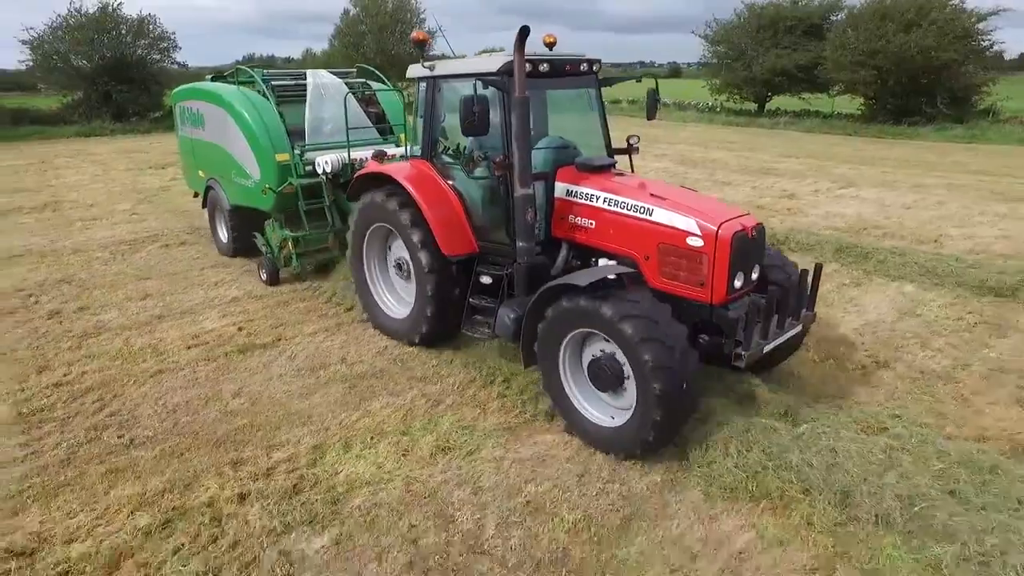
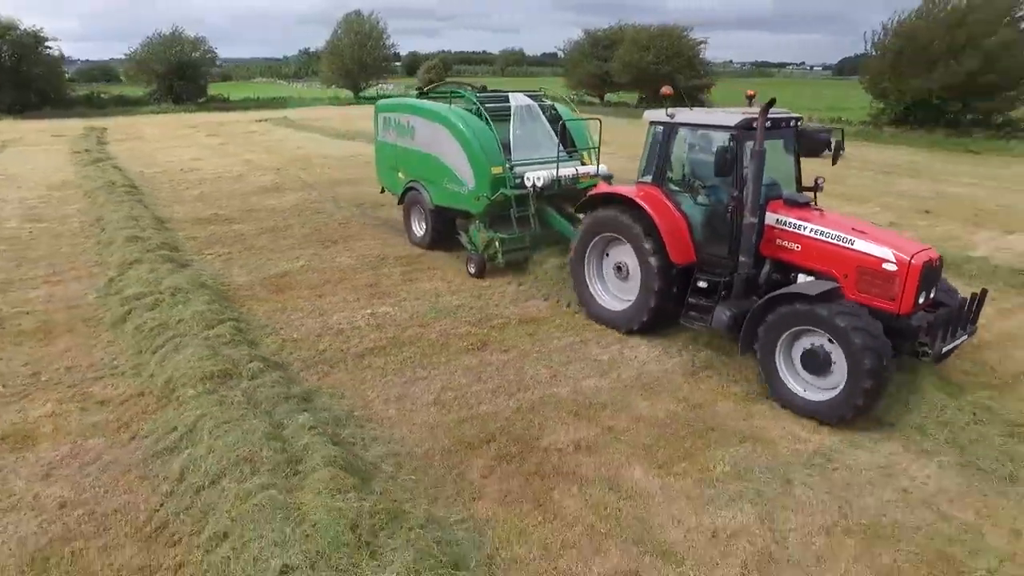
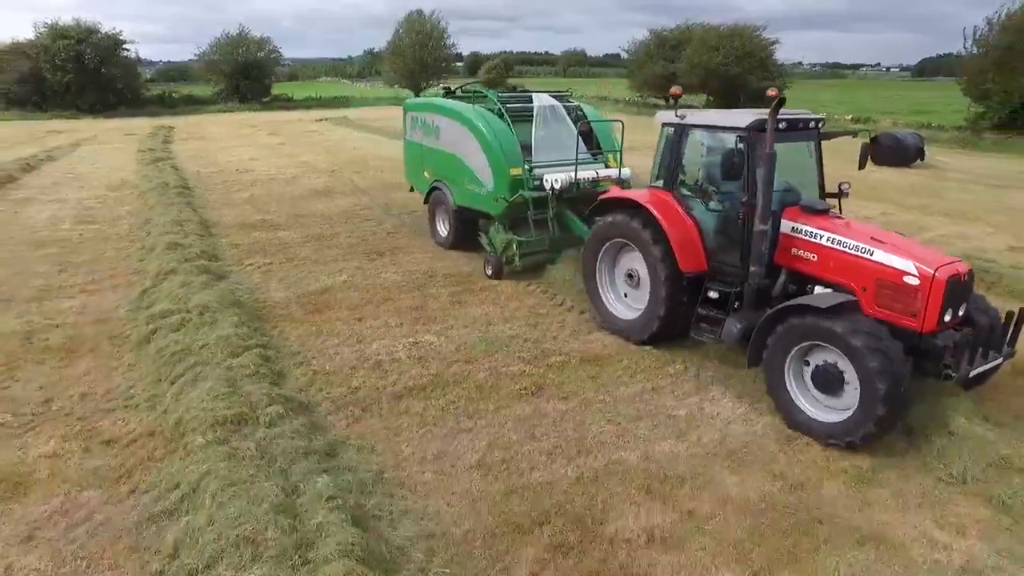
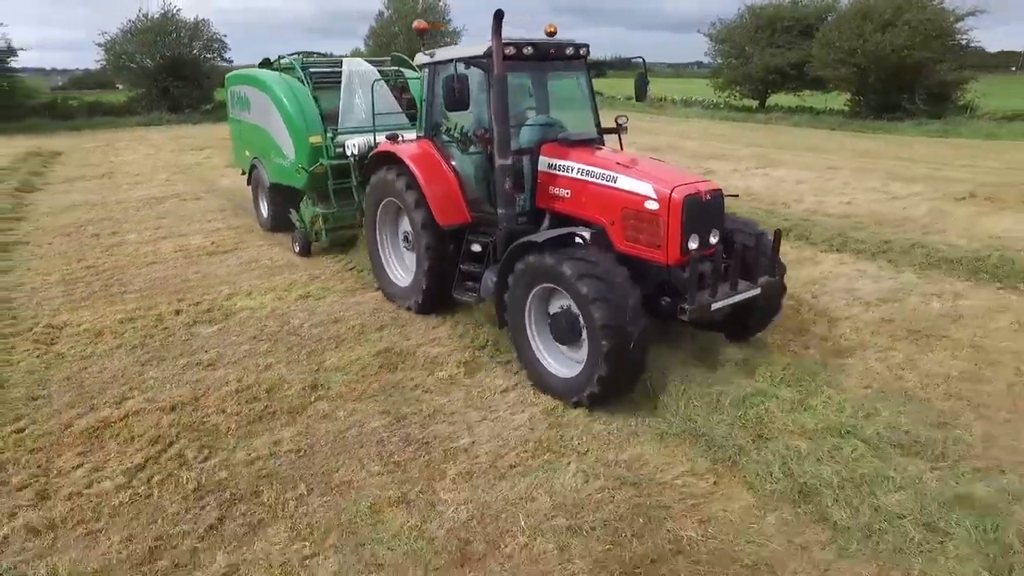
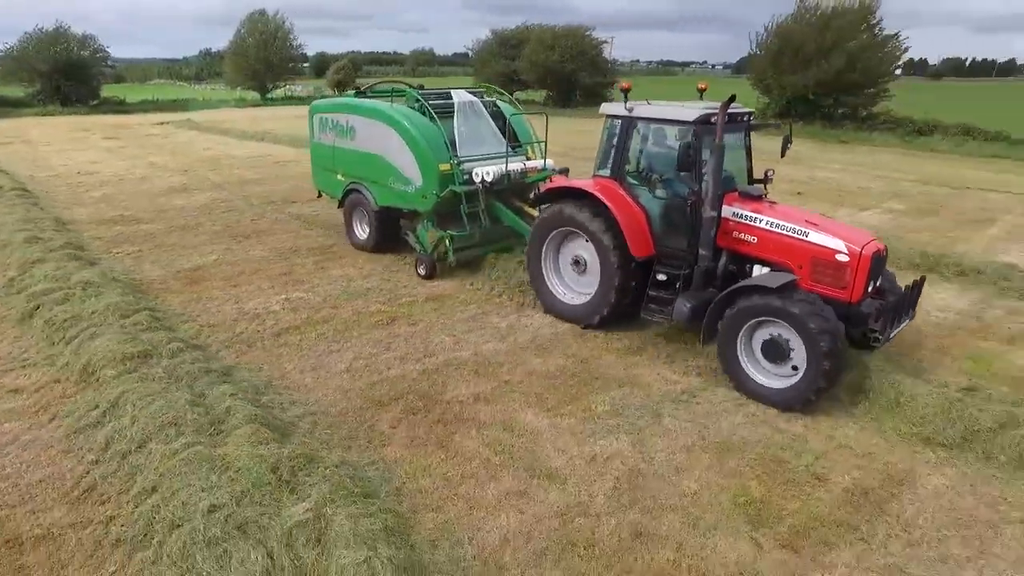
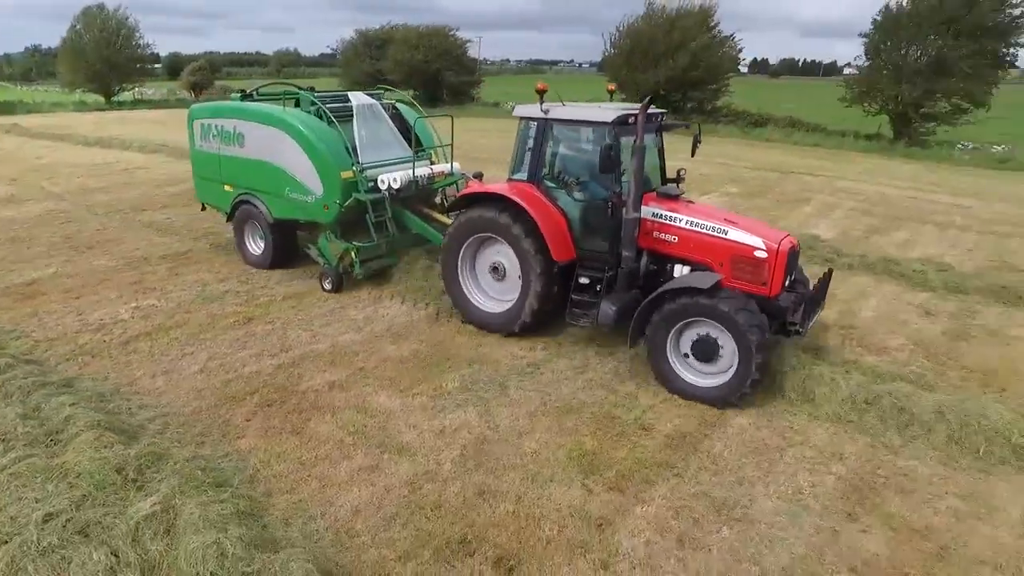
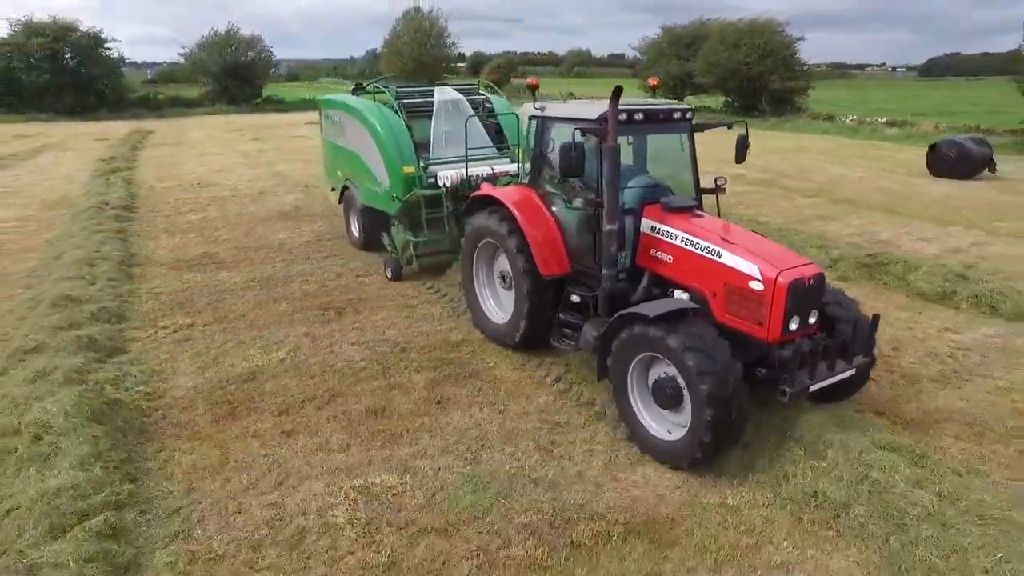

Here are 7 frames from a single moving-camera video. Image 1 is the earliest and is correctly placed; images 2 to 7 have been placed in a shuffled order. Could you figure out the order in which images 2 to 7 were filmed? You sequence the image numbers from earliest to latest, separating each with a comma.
4, 7, 3, 2, 5, 6
